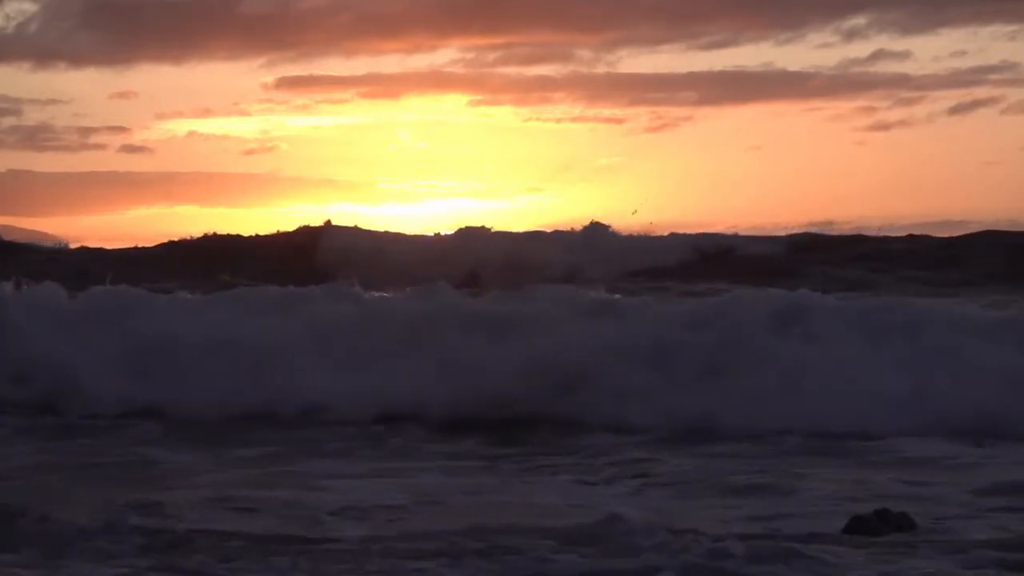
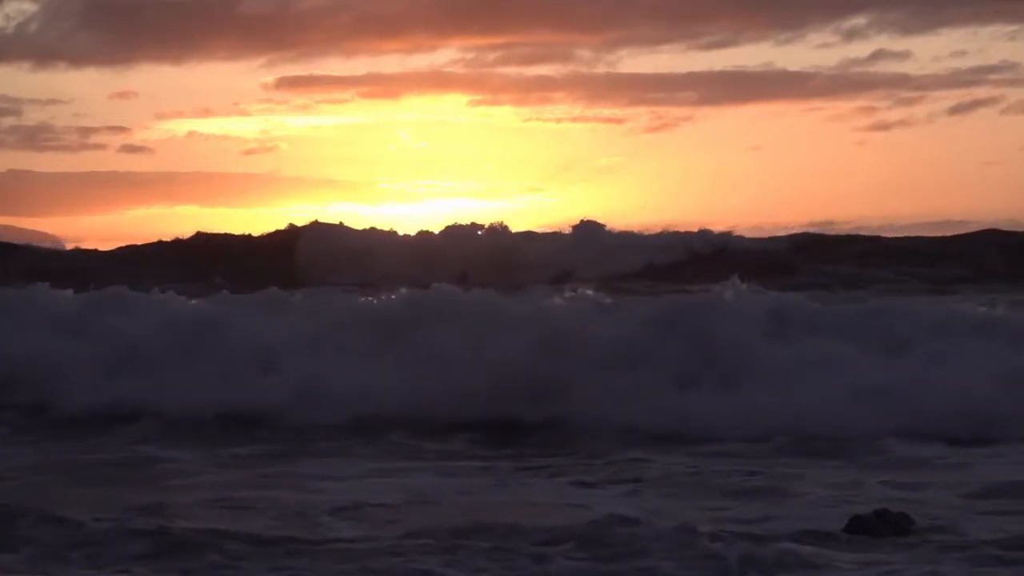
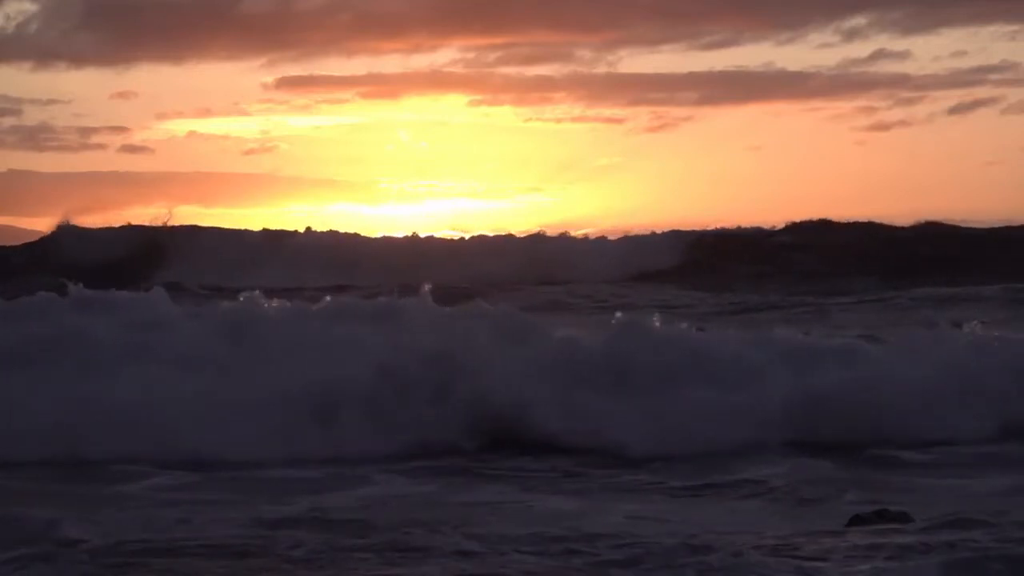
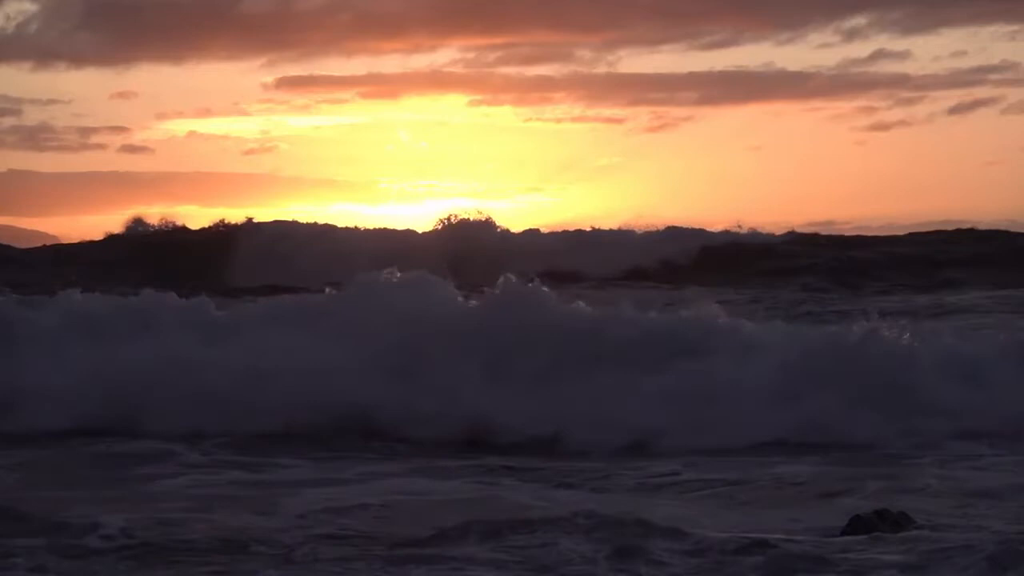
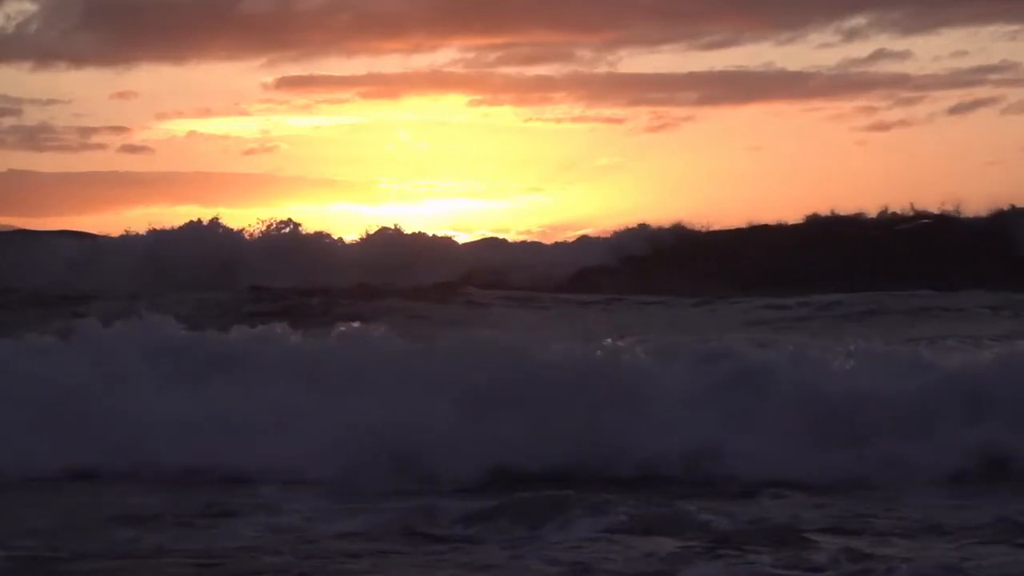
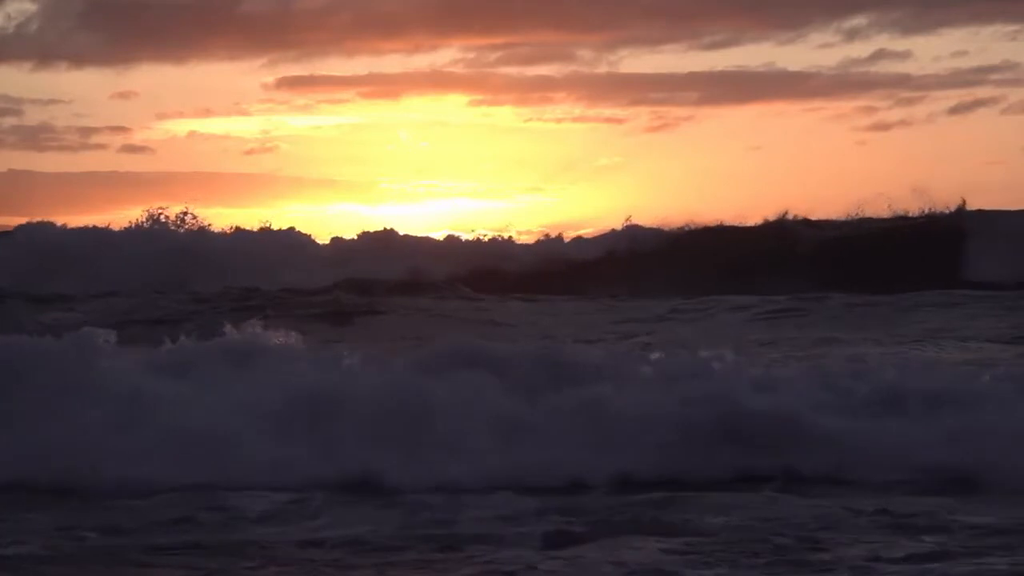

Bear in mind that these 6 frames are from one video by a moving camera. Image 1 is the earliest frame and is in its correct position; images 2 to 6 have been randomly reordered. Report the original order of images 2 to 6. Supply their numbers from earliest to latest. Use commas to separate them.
2, 4, 3, 5, 6
